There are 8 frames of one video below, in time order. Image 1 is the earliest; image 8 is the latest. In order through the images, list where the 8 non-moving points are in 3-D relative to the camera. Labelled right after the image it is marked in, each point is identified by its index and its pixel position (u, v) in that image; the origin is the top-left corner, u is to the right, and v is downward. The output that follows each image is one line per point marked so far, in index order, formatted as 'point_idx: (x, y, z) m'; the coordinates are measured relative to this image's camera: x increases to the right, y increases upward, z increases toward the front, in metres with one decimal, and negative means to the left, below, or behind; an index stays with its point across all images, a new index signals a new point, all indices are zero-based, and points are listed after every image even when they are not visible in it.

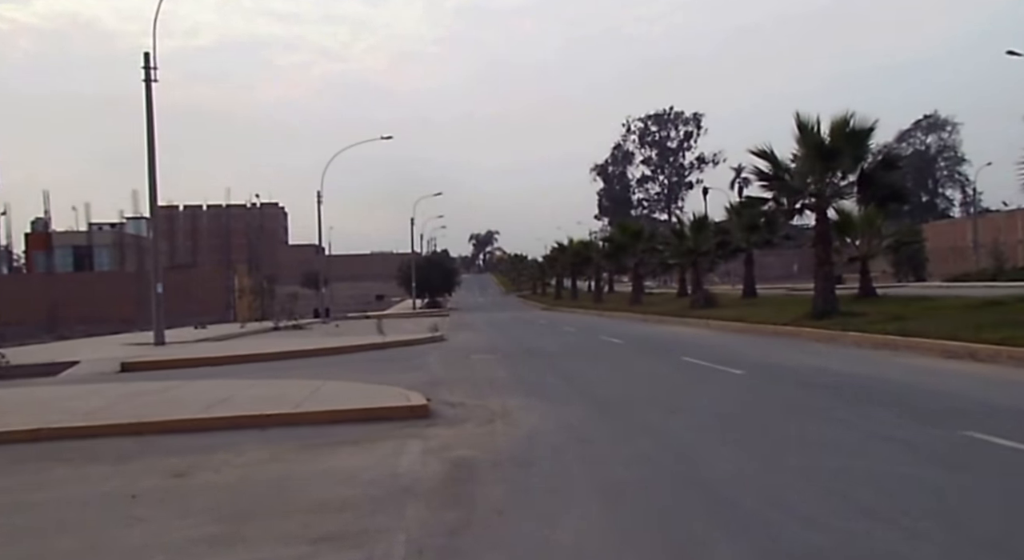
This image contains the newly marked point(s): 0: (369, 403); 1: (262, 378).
0: (-2.4, -2.0, +12.8) m
1: (-6.1, -2.4, +19.0) m
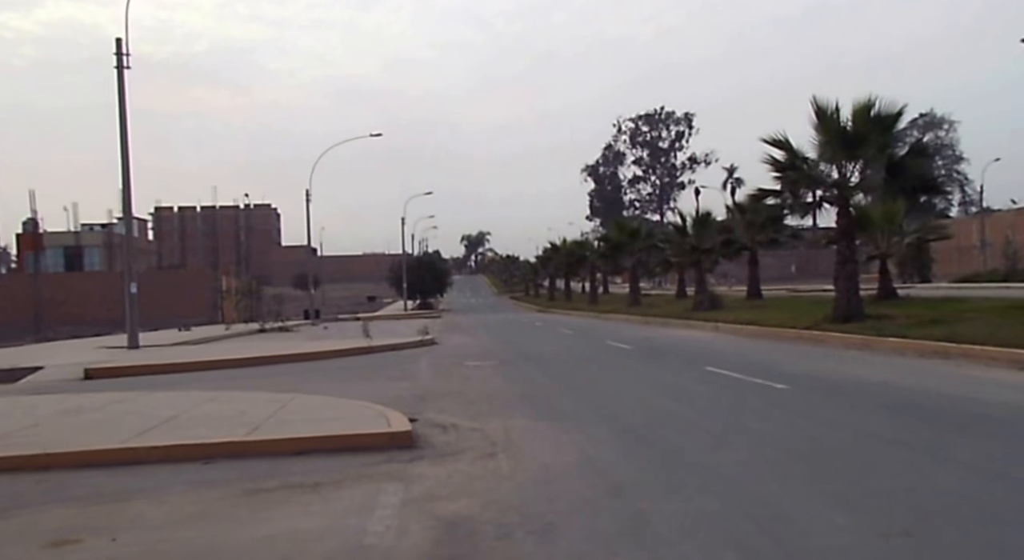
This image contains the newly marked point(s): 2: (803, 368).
0: (-2.3, -1.9, +10.5) m
1: (-6.1, -2.4, +16.6) m
2: (+6.5, -2.0, +17.4) m
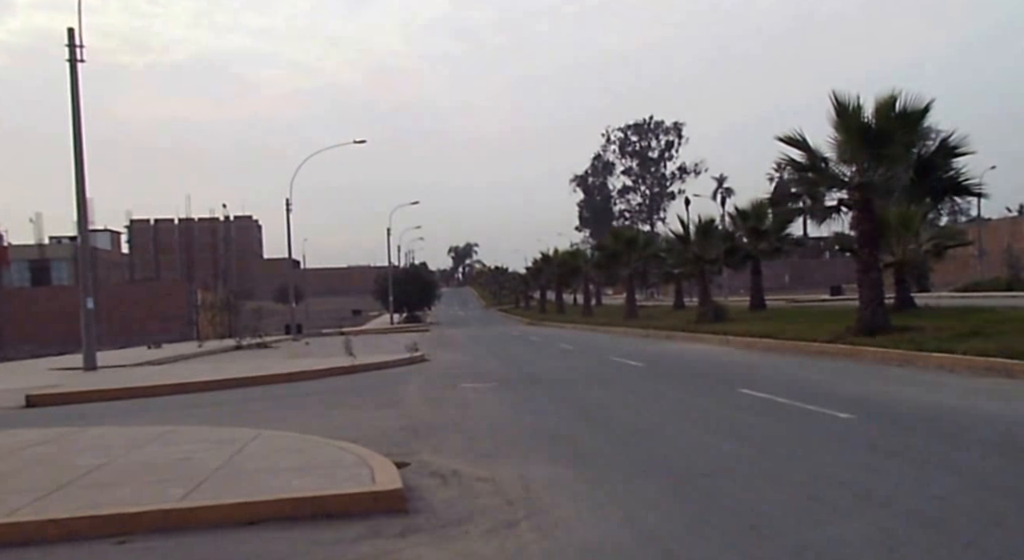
0: (-2.1, -2.1, +8.1) m
1: (-6.0, -2.6, +14.2) m
2: (+6.6, -2.2, +15.2) m
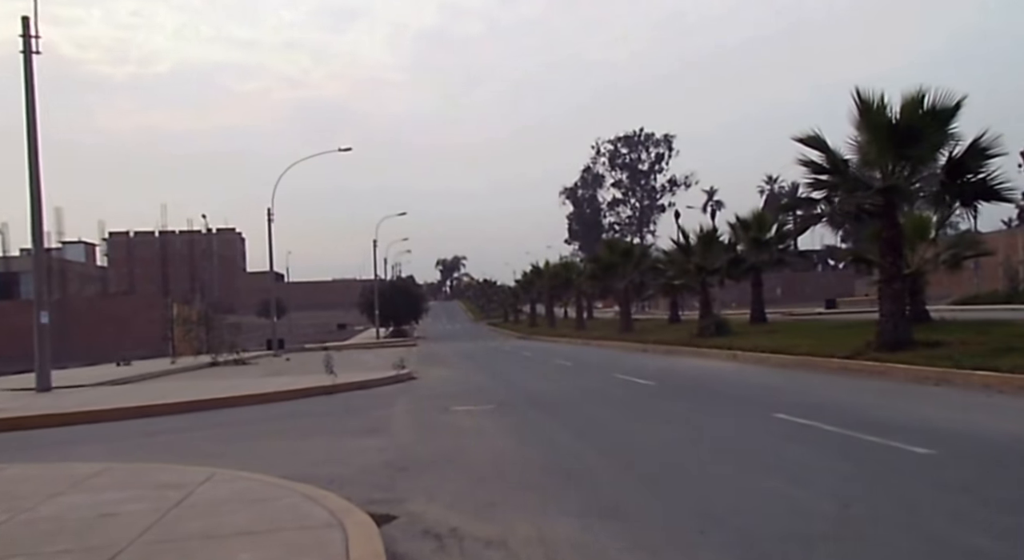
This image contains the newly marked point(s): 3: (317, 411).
0: (-2.0, -2.1, +6.1) m
1: (-6.0, -2.7, +12.1) m
2: (+6.6, -2.4, +13.3) m
3: (-4.4, -3.0, +18.0) m
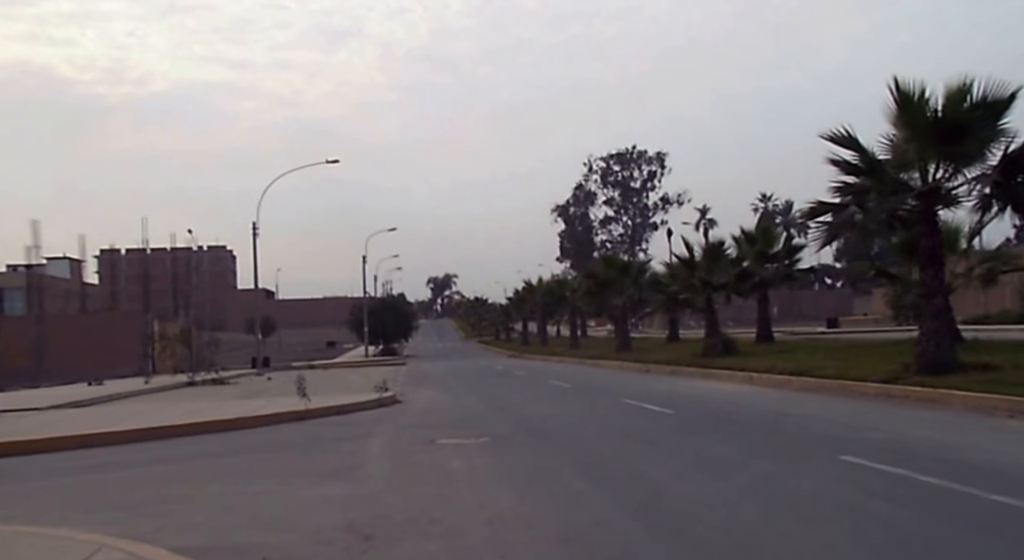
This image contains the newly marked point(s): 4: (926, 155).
0: (-1.9, -2.0, +3.6) m
1: (-6.0, -2.8, +9.6) m
2: (+6.6, -2.5, +10.9) m
3: (-4.5, -3.2, +15.4) m
4: (+10.3, +3.1, +19.5) m
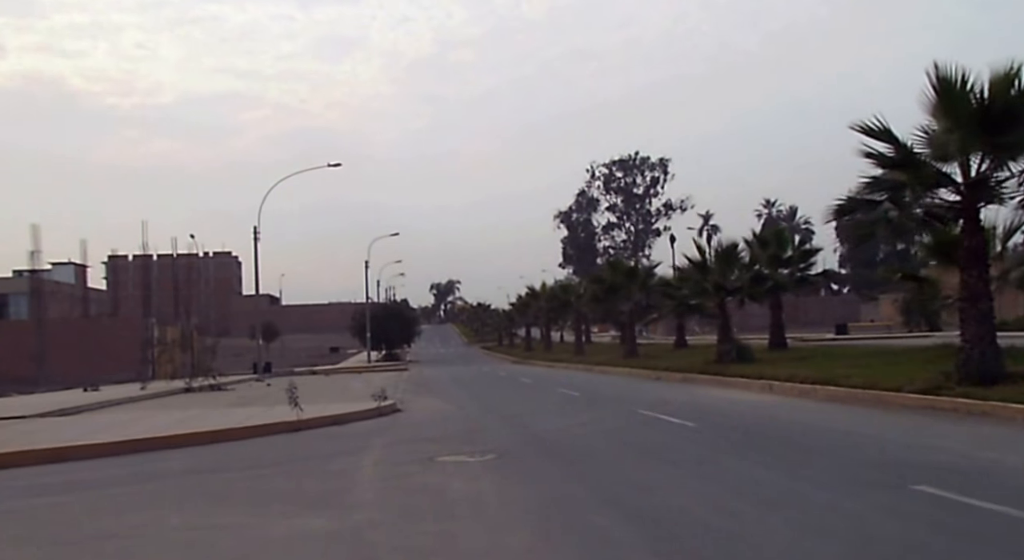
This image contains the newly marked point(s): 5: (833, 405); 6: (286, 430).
0: (-1.8, -1.9, +2.2) m
1: (-5.8, -2.7, +8.2) m
2: (+6.8, -2.5, +9.5) m
3: (-4.4, -3.2, +14.1) m
4: (+10.5, +3.1, +18.1) m
5: (+8.0, -3.1, +19.4) m
6: (-5.5, -3.7, +19.0) m
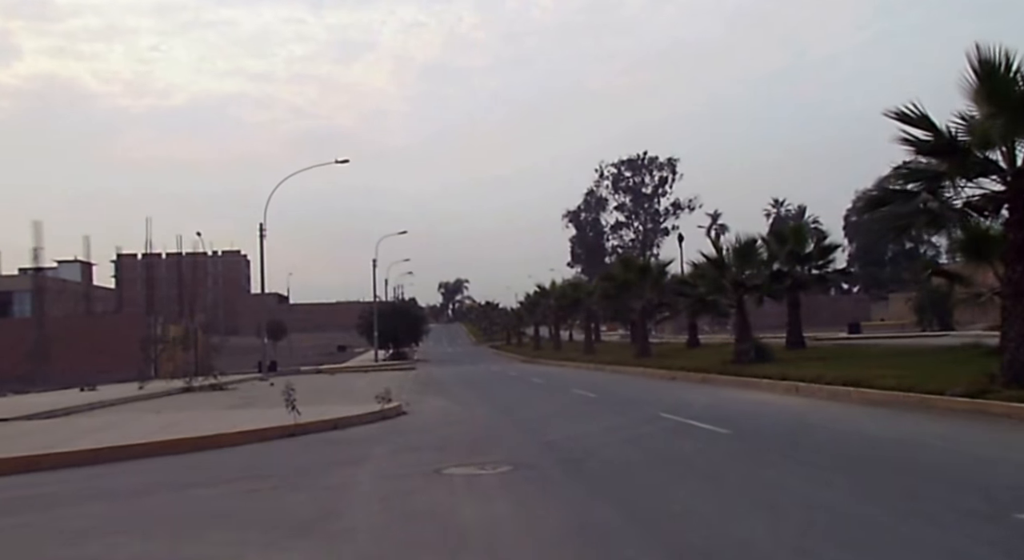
0: (-1.7, -1.8, +0.9) m
1: (-5.6, -2.6, +6.9) m
2: (+7.0, -2.4, +8.1) m
3: (-4.1, -3.1, +12.8) m
4: (+10.7, +3.2, +16.7) m
5: (+8.3, -3.0, +18.1) m
6: (-5.3, -3.5, +17.7) m
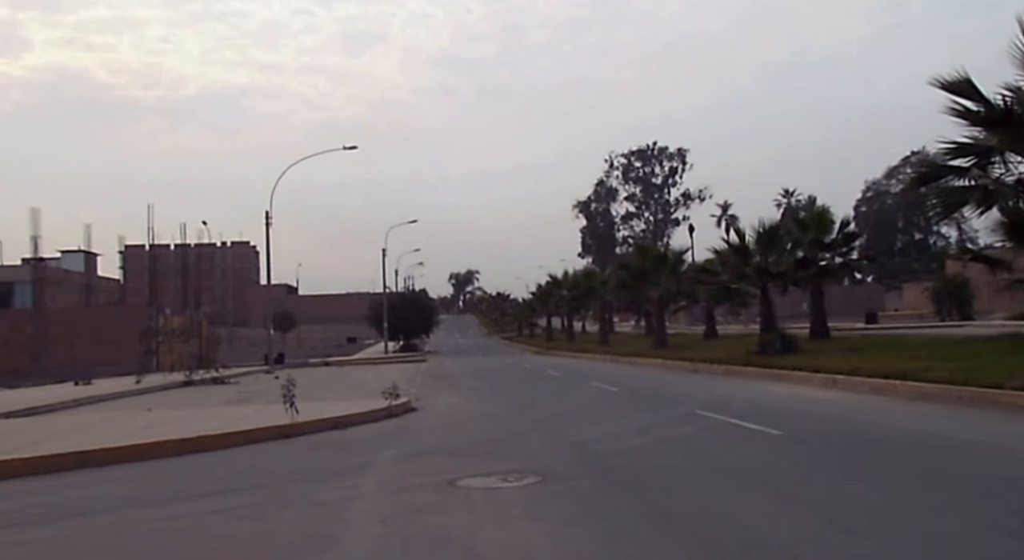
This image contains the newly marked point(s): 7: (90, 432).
0: (-1.5, -1.7, -0.7) m
1: (-5.4, -2.4, +5.4) m
2: (+7.2, -2.1, +6.4) m
3: (-3.8, -2.8, +11.3) m
4: (+11.1, +3.5, +14.9) m
5: (+8.7, -2.6, +16.4) m
6: (-4.9, -3.2, +16.2) m
7: (-9.5, -3.5, +17.9) m
